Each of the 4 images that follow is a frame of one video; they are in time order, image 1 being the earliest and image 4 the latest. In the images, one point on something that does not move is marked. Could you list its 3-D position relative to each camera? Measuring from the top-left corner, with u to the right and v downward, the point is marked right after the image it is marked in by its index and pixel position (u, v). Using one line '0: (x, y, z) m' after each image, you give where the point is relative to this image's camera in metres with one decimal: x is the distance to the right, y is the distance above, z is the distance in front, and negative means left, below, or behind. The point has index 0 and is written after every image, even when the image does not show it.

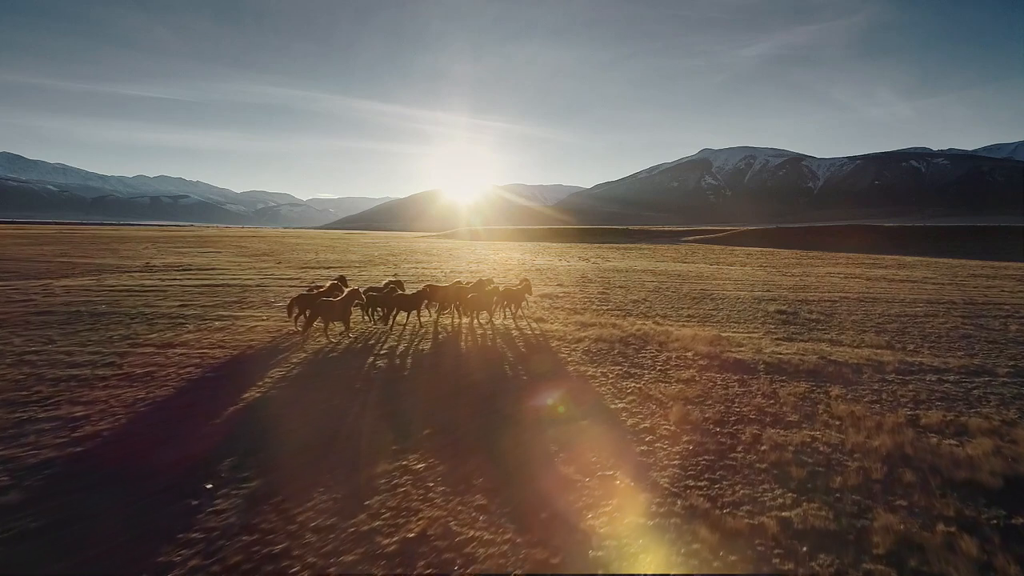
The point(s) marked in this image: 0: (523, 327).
0: (+0.4, -1.6, +17.2) m
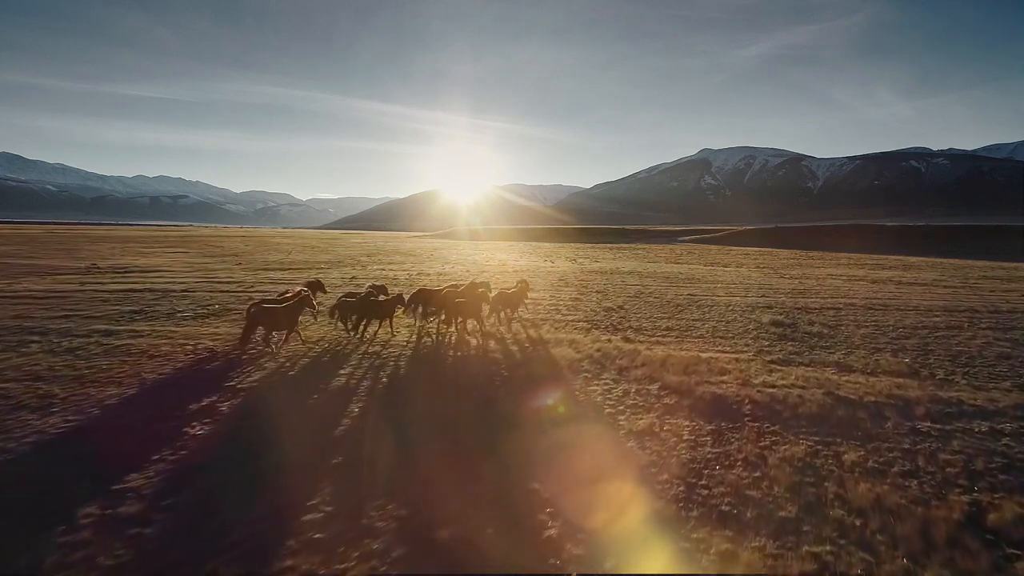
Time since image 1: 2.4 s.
0: (-0.3, -1.7, +16.1) m
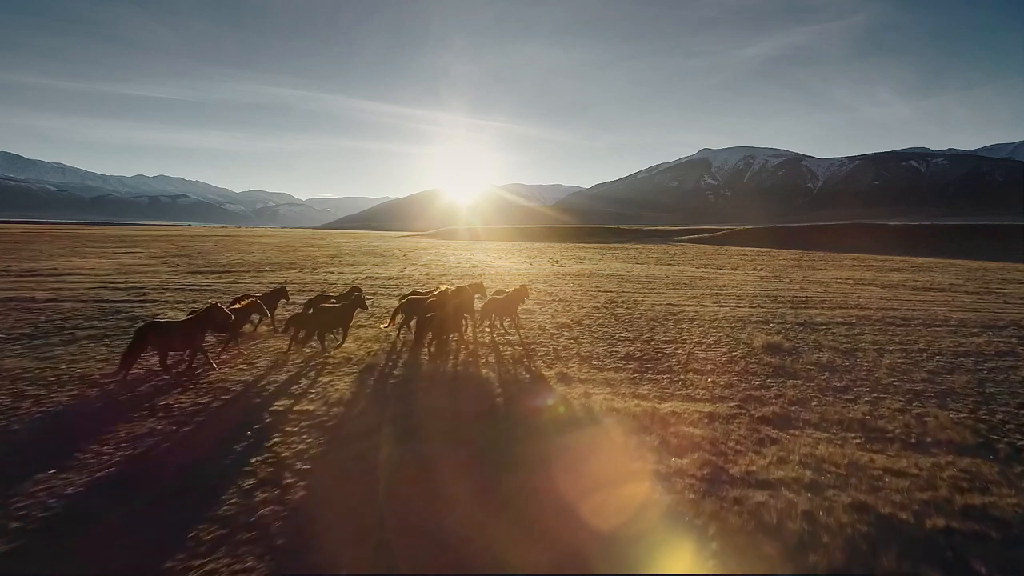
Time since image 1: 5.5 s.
0: (-1.3, -1.9, +14.6) m
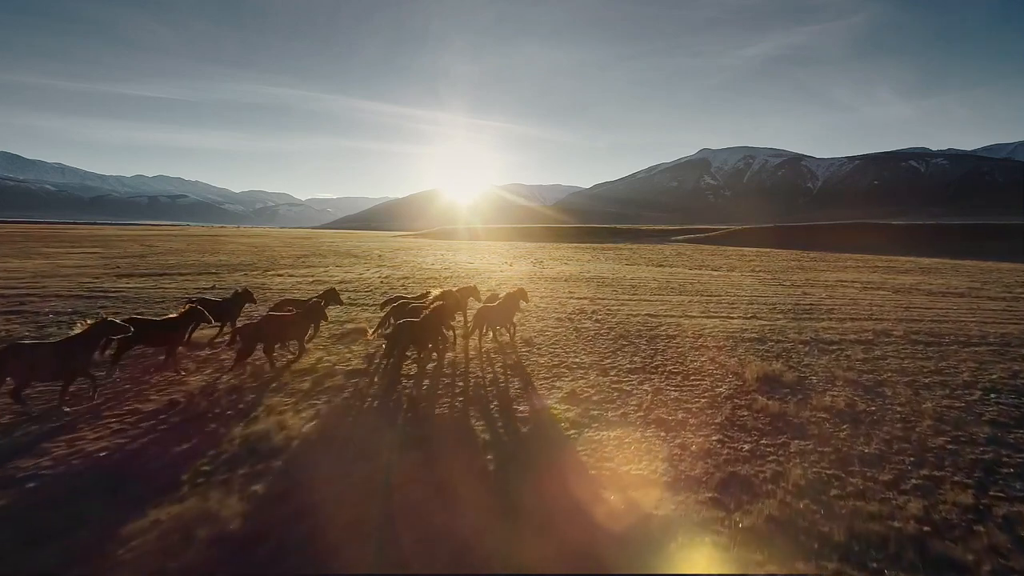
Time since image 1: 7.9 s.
0: (-2.0, -2.0, +13.4) m
